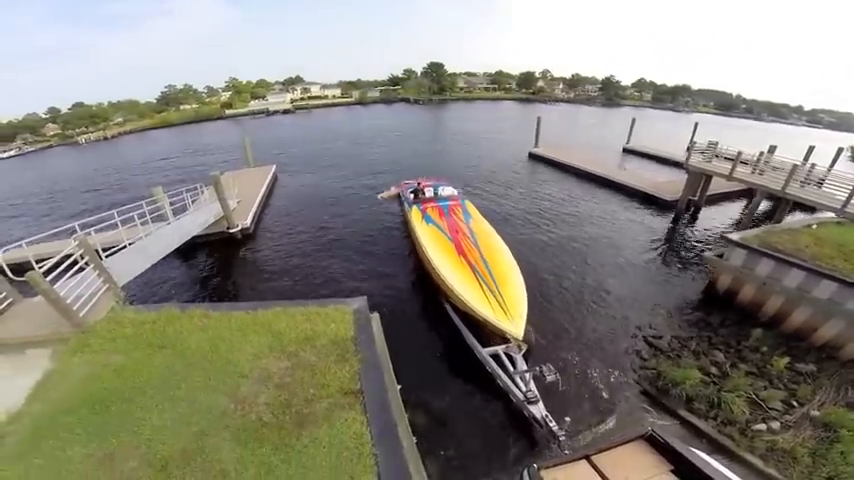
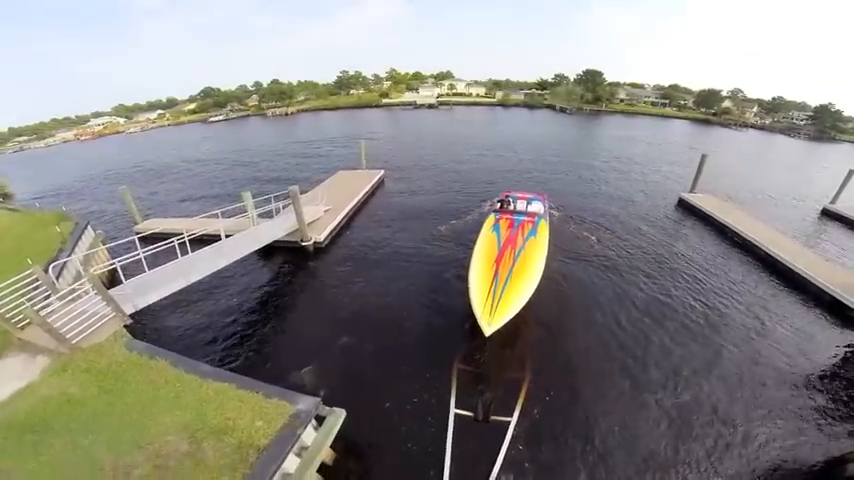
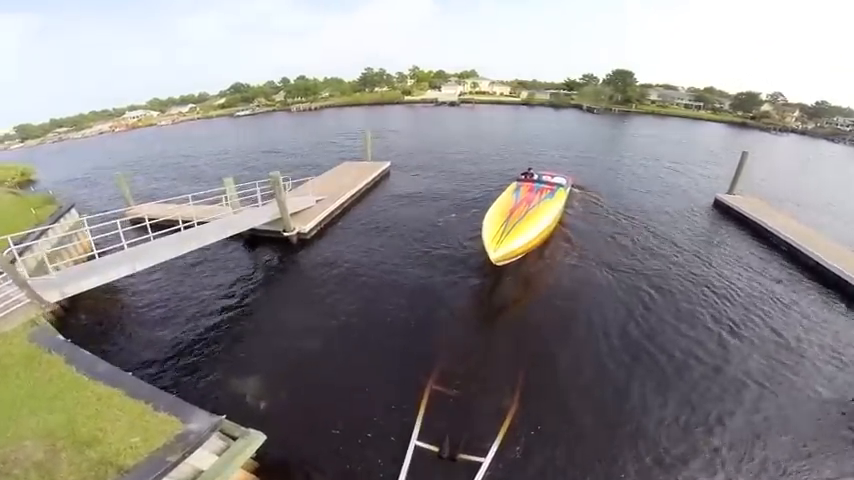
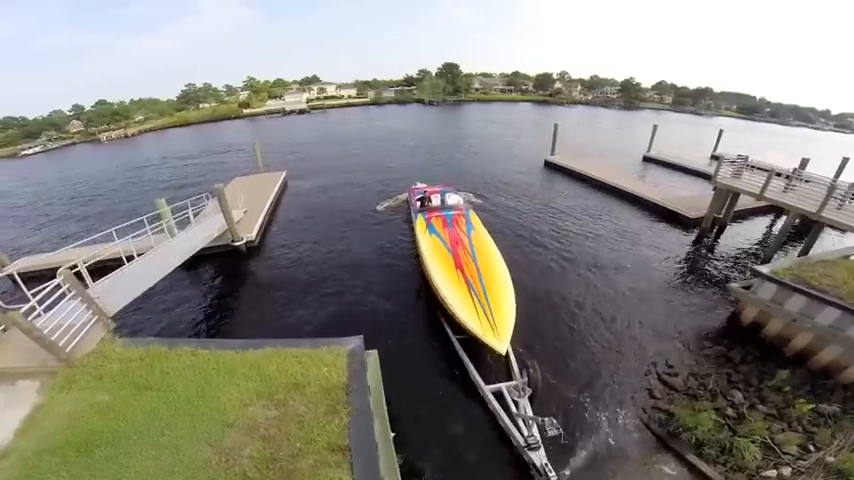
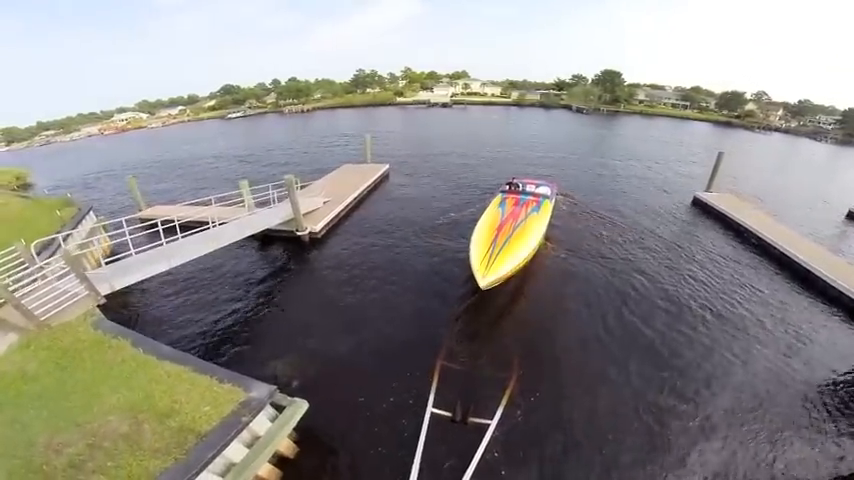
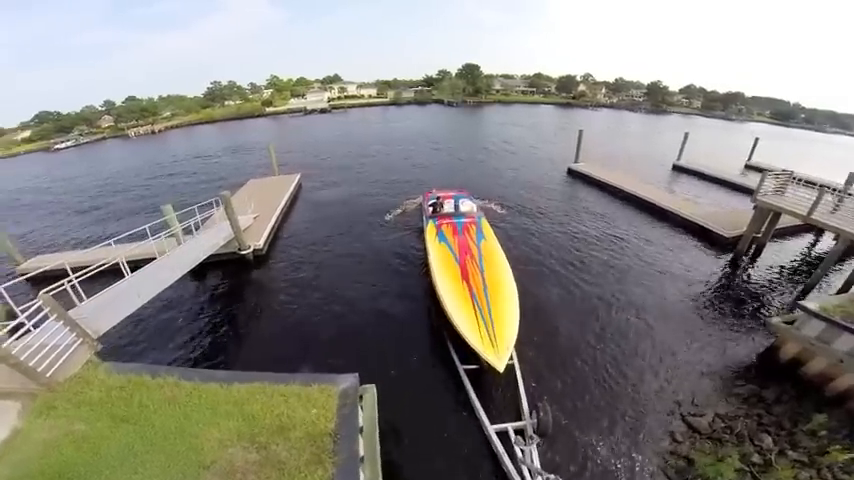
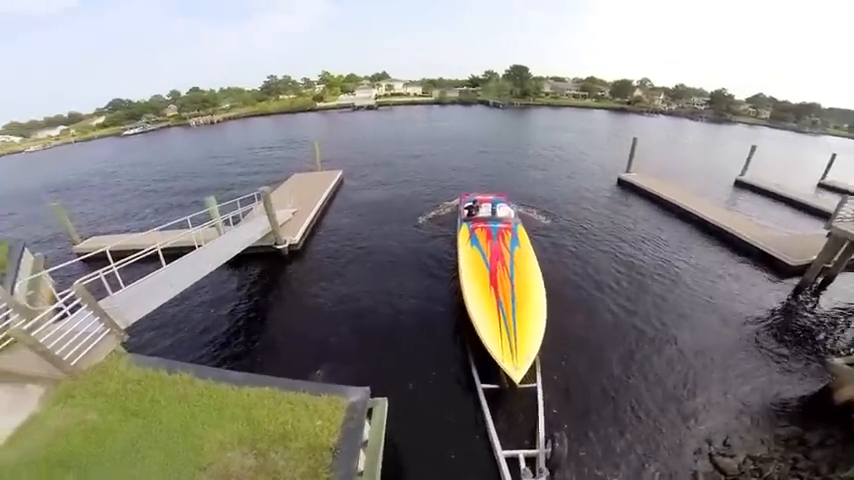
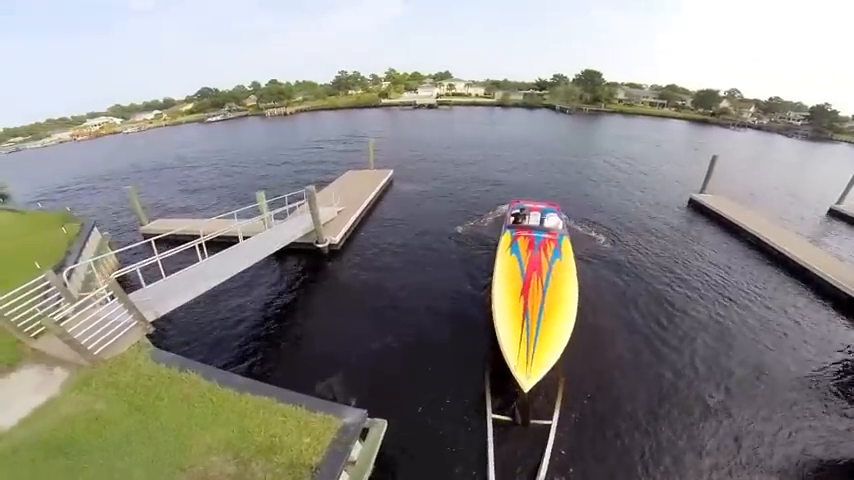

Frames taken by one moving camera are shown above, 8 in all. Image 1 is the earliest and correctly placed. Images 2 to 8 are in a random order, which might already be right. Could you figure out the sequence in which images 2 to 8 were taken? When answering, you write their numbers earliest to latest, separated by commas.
4, 6, 7, 8, 2, 5, 3
